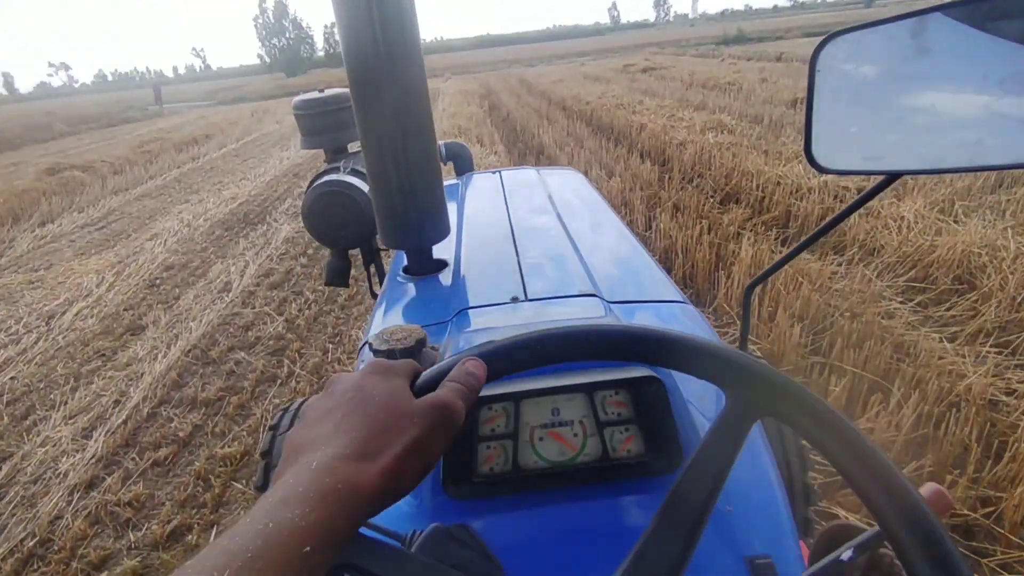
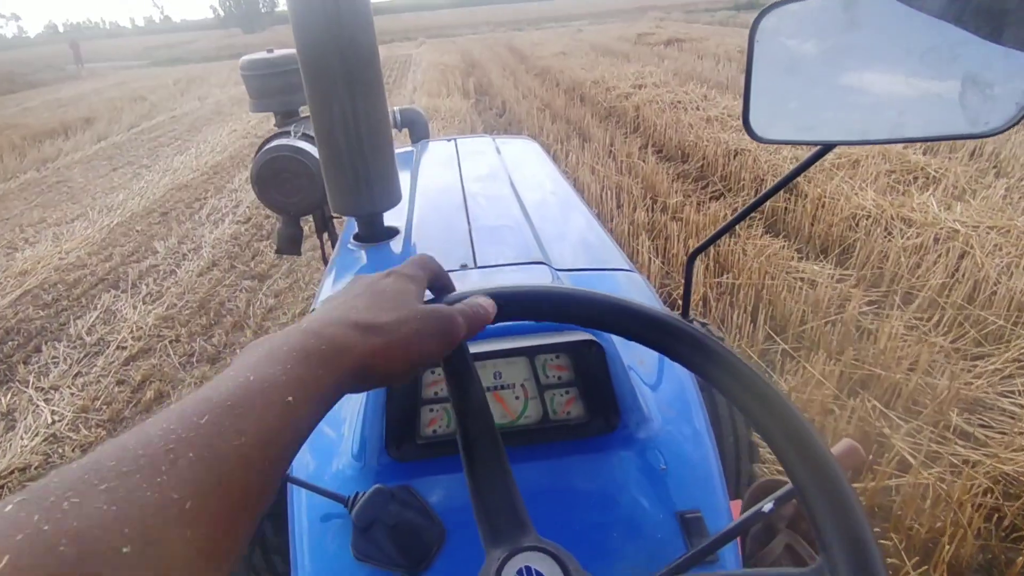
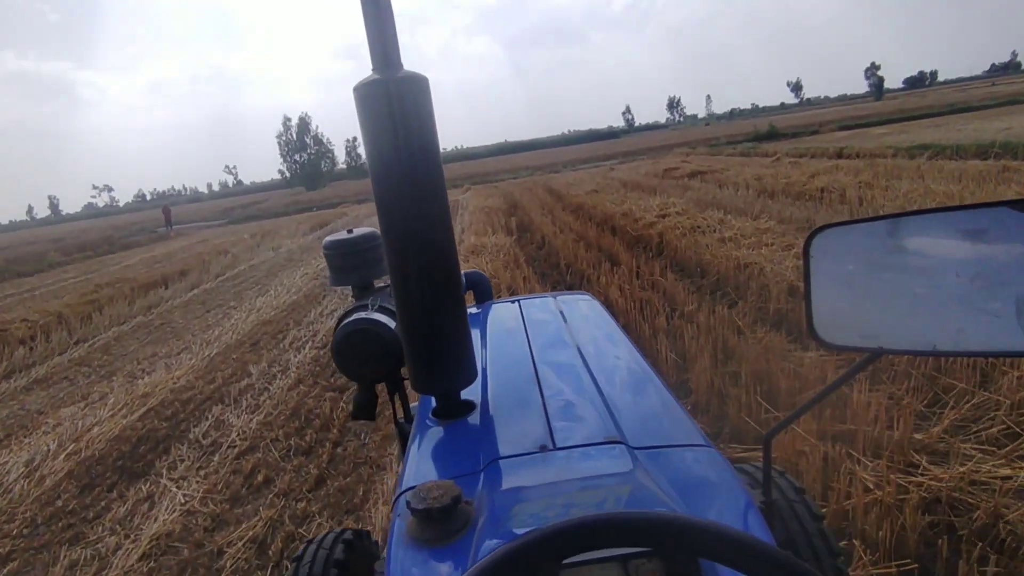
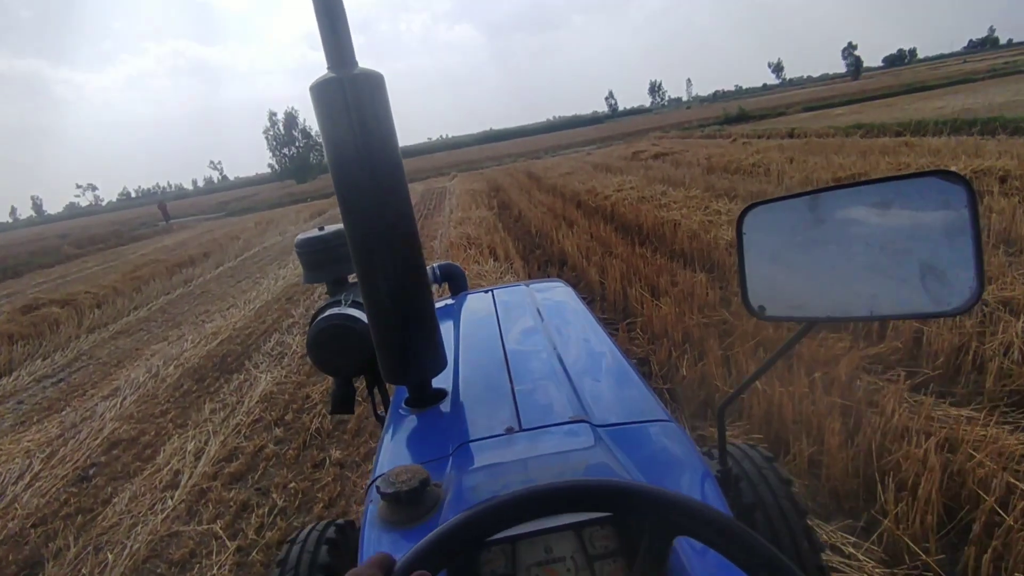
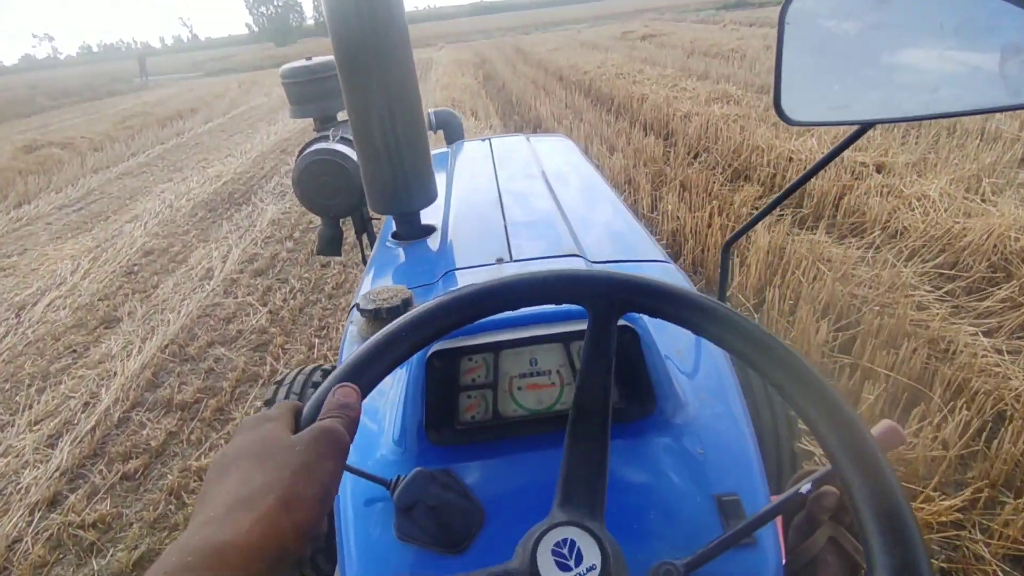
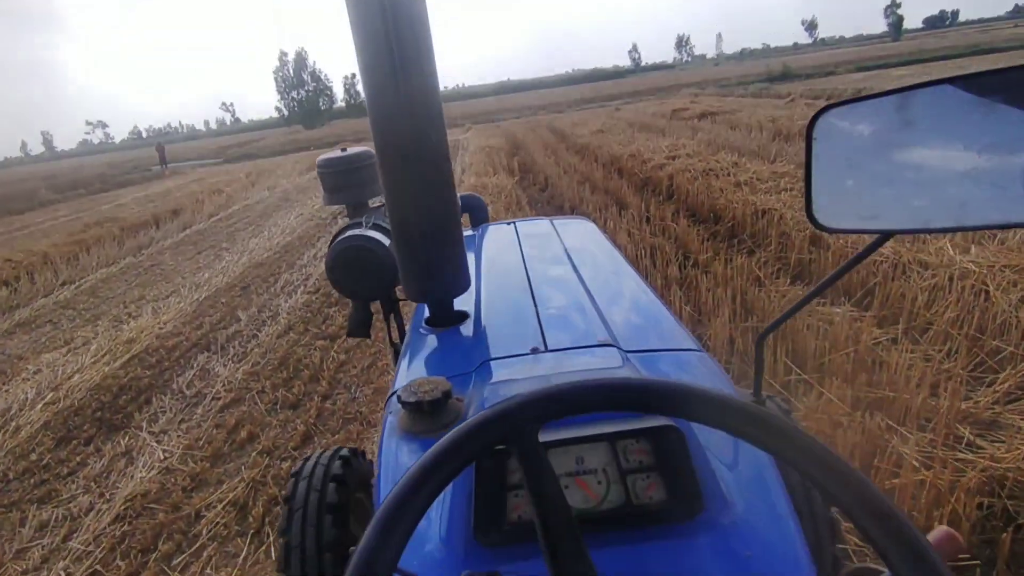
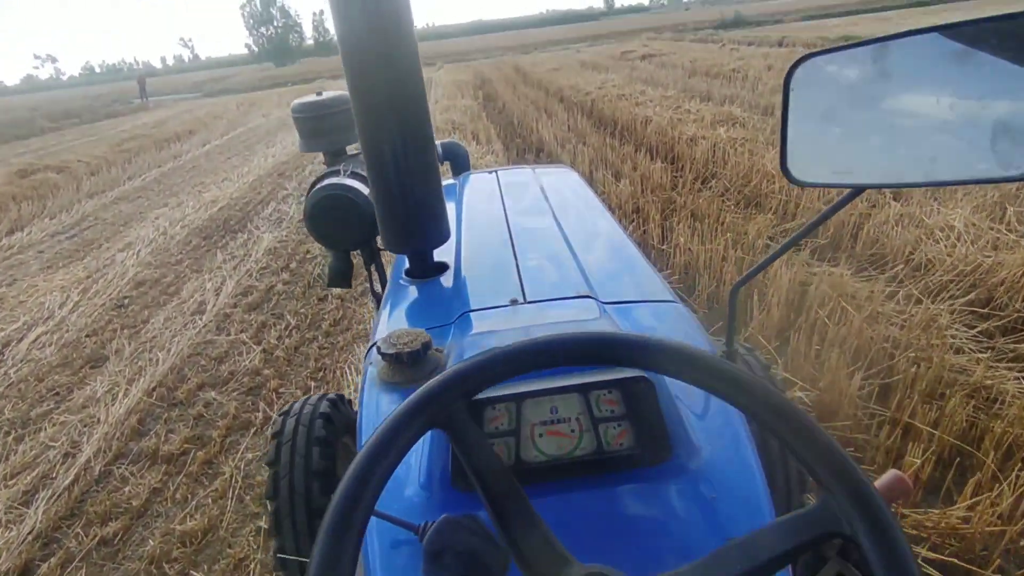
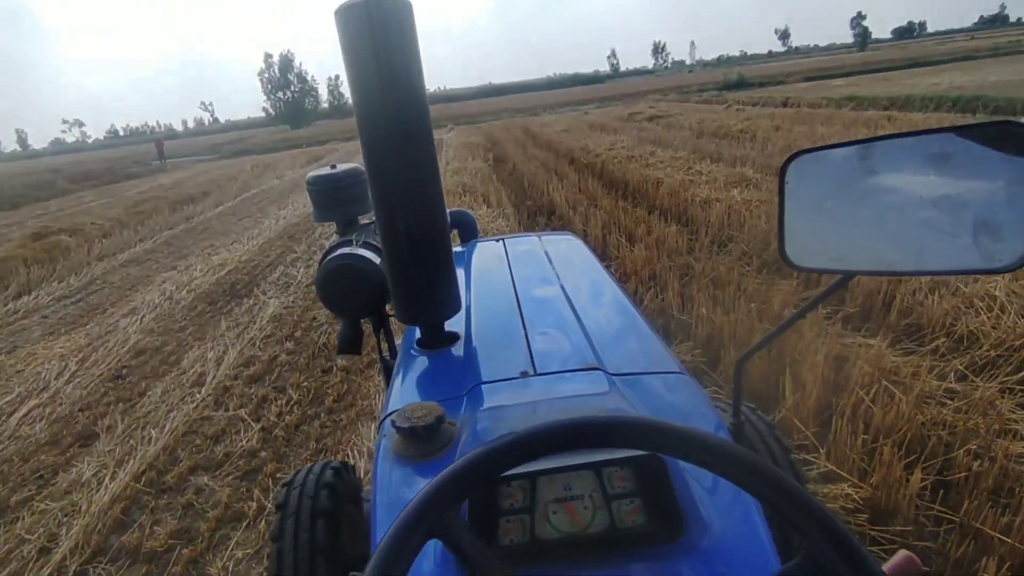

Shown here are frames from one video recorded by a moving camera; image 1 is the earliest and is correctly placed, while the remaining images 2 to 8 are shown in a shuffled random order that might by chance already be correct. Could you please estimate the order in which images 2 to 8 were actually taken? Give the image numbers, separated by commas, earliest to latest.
5, 7, 8, 4, 3, 6, 2
